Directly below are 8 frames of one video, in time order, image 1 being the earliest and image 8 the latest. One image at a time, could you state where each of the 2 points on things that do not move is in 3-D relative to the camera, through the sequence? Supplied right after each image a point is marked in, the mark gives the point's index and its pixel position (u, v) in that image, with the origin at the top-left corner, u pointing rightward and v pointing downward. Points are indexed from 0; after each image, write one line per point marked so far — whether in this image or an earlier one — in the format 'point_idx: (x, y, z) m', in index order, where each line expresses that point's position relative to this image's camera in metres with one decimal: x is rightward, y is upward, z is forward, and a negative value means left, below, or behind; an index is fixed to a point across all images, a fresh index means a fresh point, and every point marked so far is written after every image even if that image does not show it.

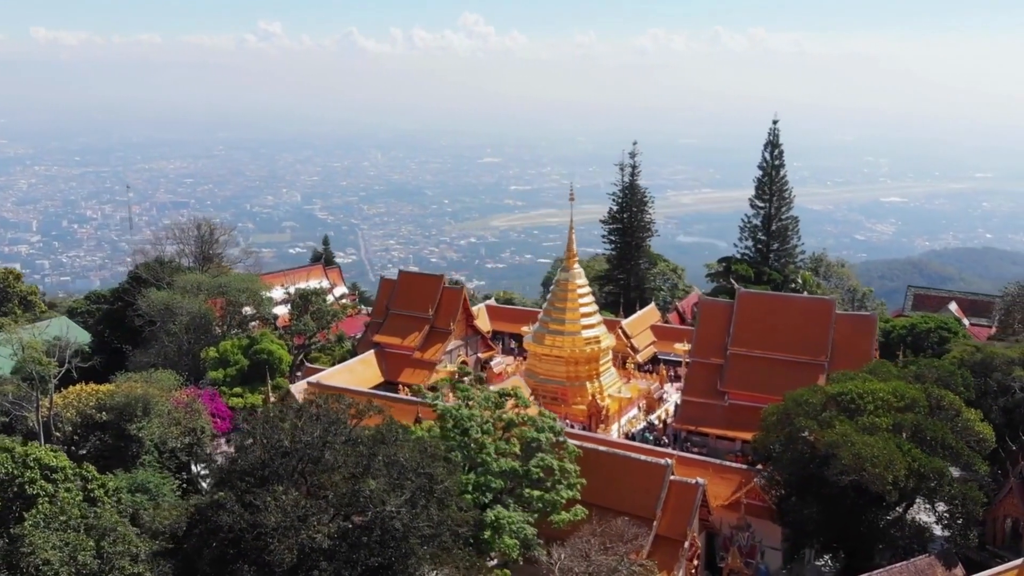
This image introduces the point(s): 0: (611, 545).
0: (+1.4, -3.6, +11.3) m
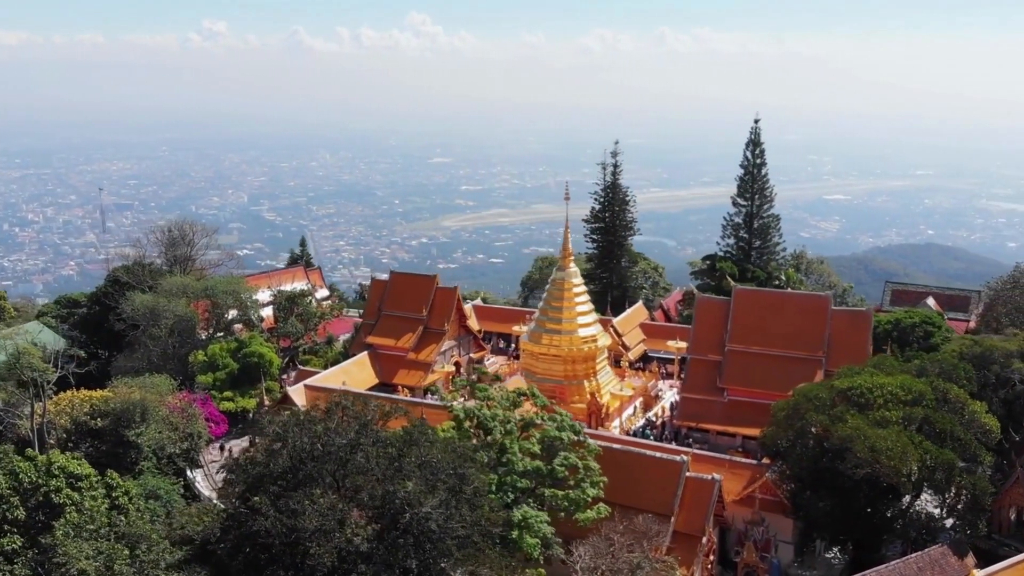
0: (+1.7, -3.5, +11.3) m
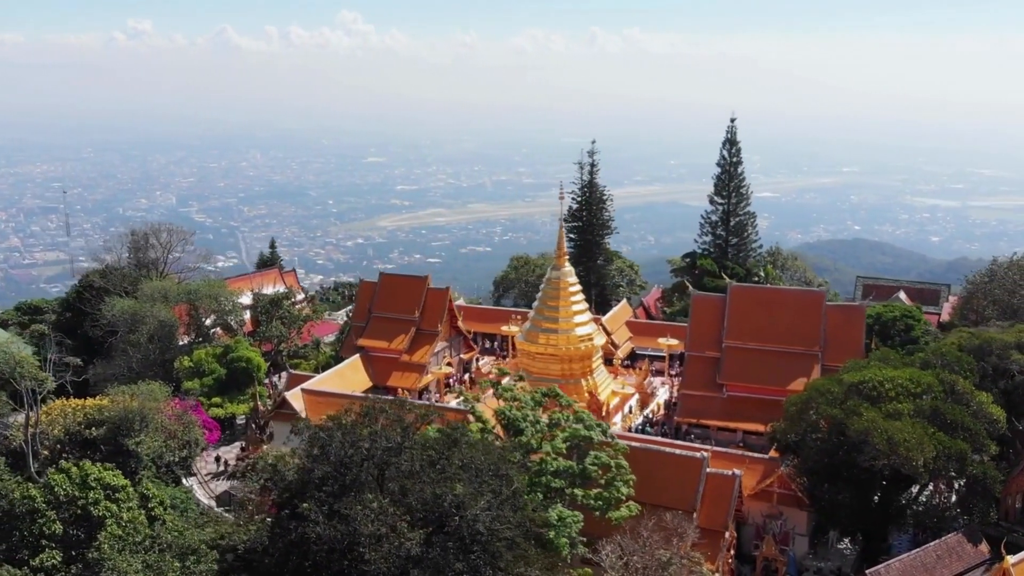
0: (+2.1, -3.5, +11.3) m
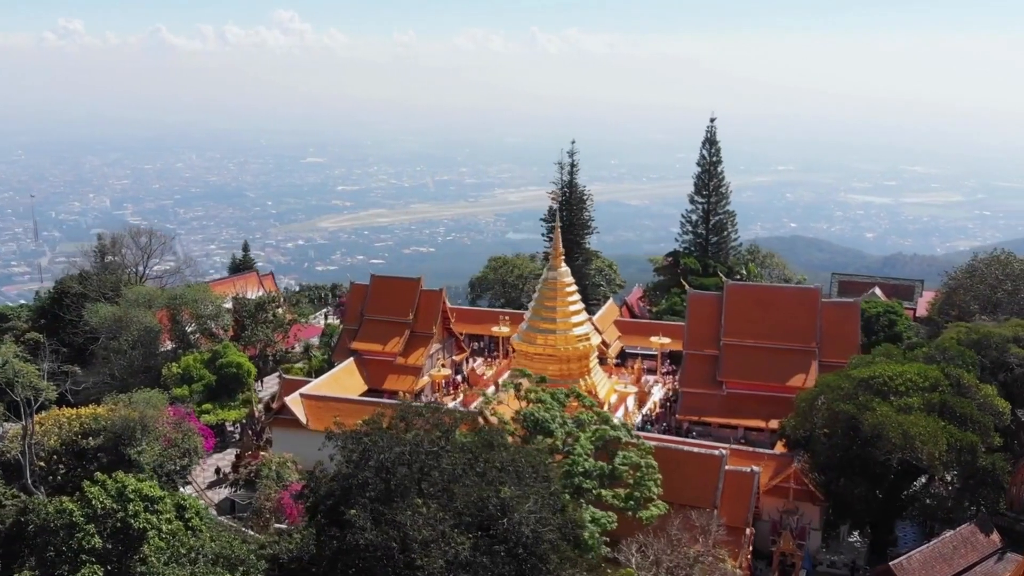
0: (+2.5, -3.5, +11.4) m
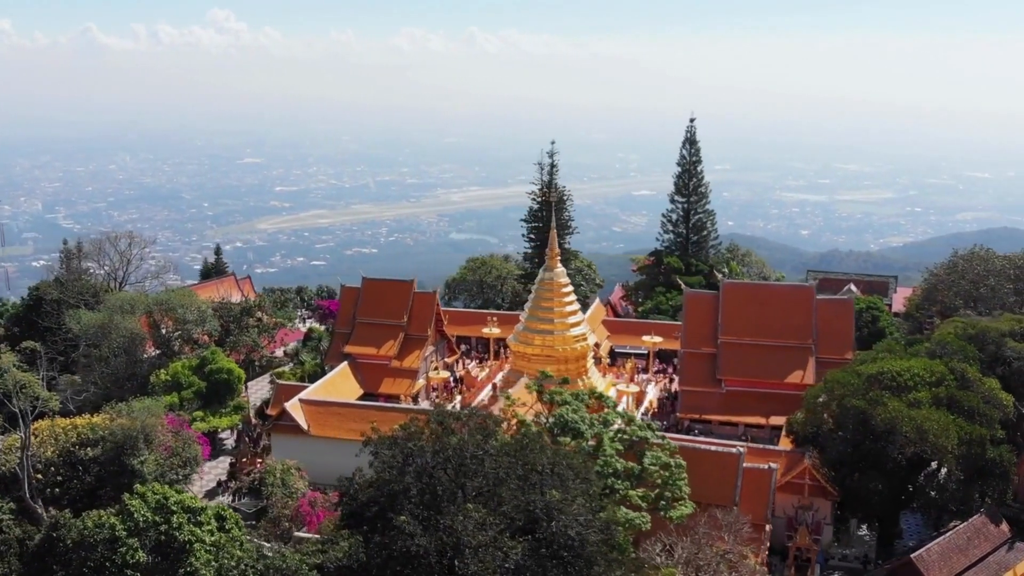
0: (+2.9, -3.5, +11.4) m
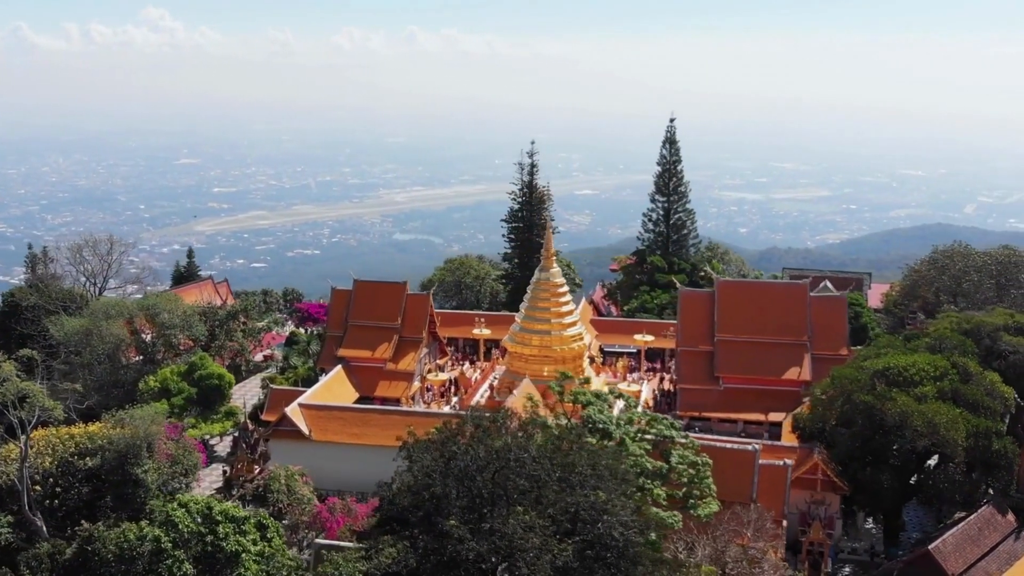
0: (+3.3, -3.5, +11.5) m
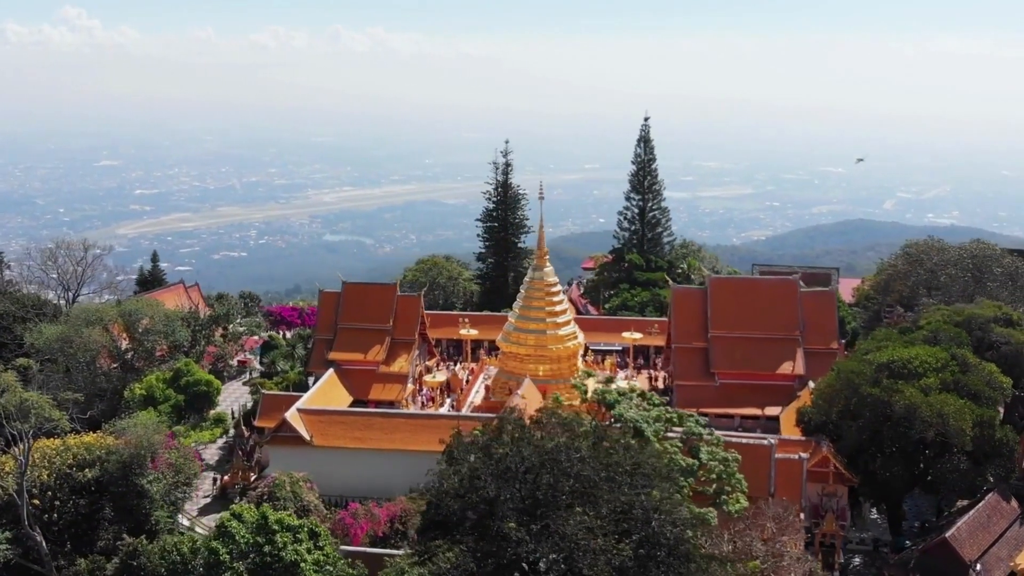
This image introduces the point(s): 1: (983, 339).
0: (+3.7, -3.4, +11.7) m
1: (+9.7, -1.0, +16.7) m
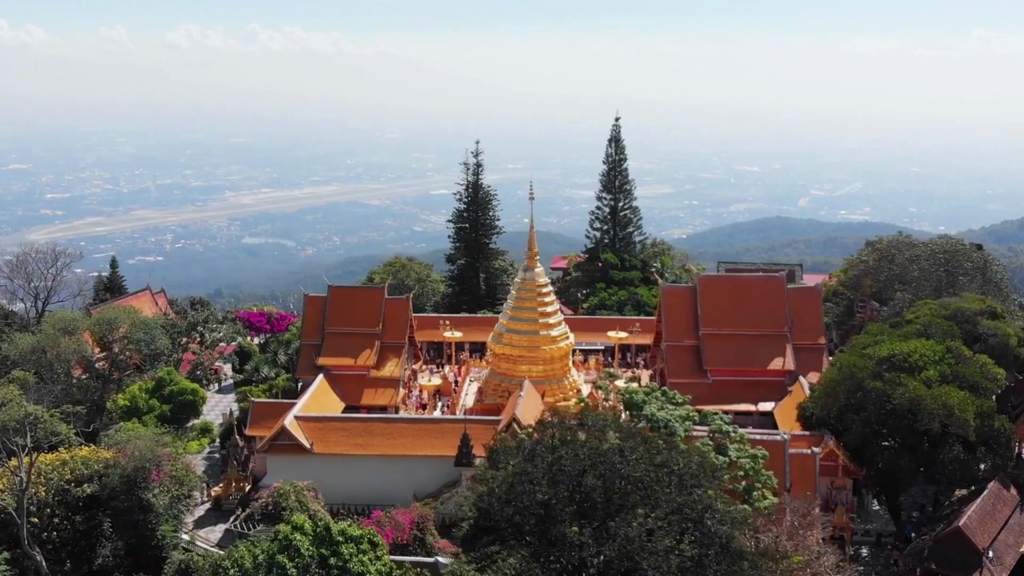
0: (+4.1, -3.4, +11.9) m
1: (+9.7, -0.9, +17.2) m
